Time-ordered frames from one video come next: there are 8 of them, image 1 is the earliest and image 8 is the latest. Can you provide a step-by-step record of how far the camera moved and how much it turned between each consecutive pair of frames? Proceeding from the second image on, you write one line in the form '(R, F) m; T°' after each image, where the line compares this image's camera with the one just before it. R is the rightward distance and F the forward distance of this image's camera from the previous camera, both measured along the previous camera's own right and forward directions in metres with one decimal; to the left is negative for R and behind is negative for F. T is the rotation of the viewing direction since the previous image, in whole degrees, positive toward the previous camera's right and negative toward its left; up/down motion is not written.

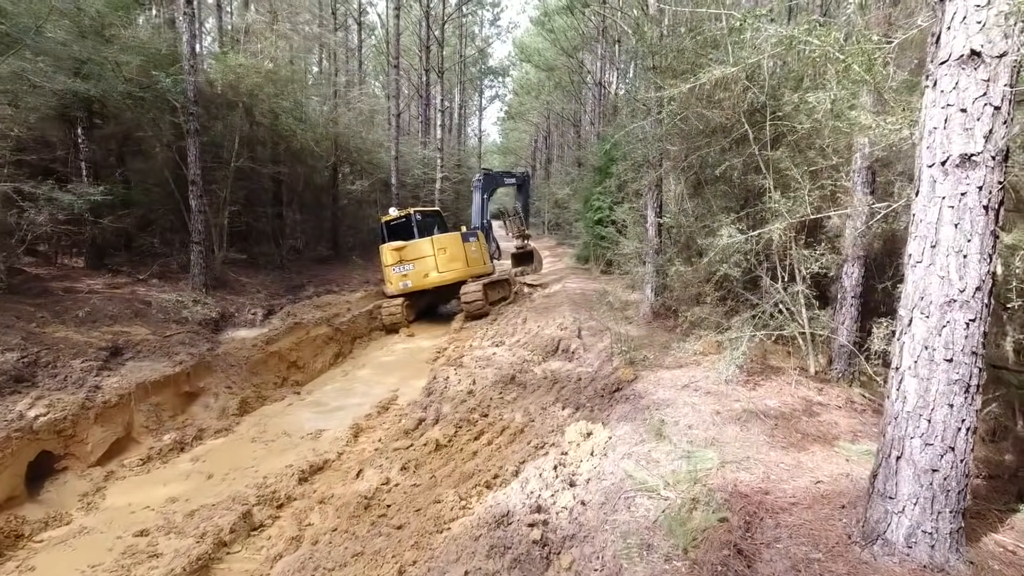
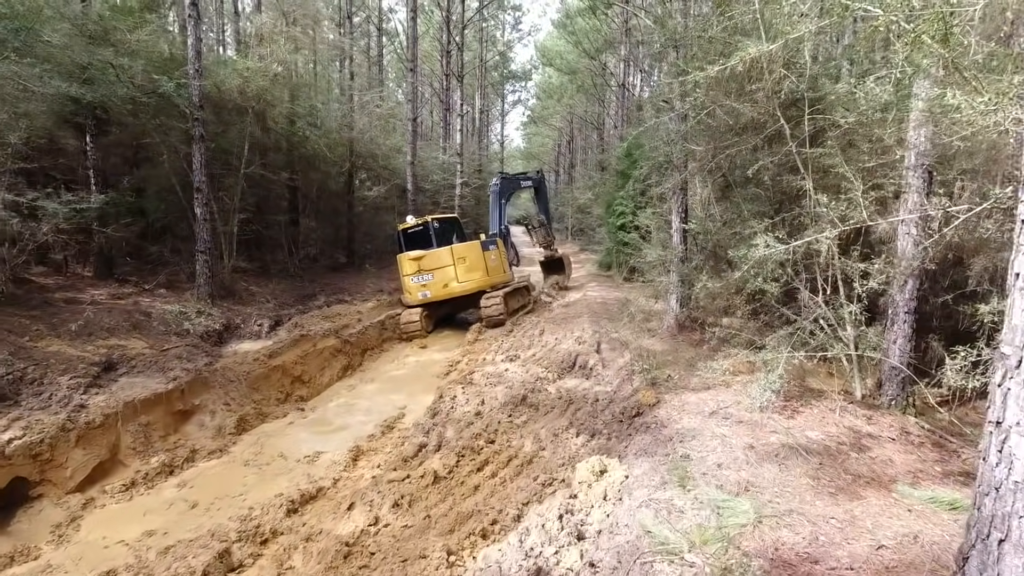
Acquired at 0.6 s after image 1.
(+0.2, +0.5) m; -3°
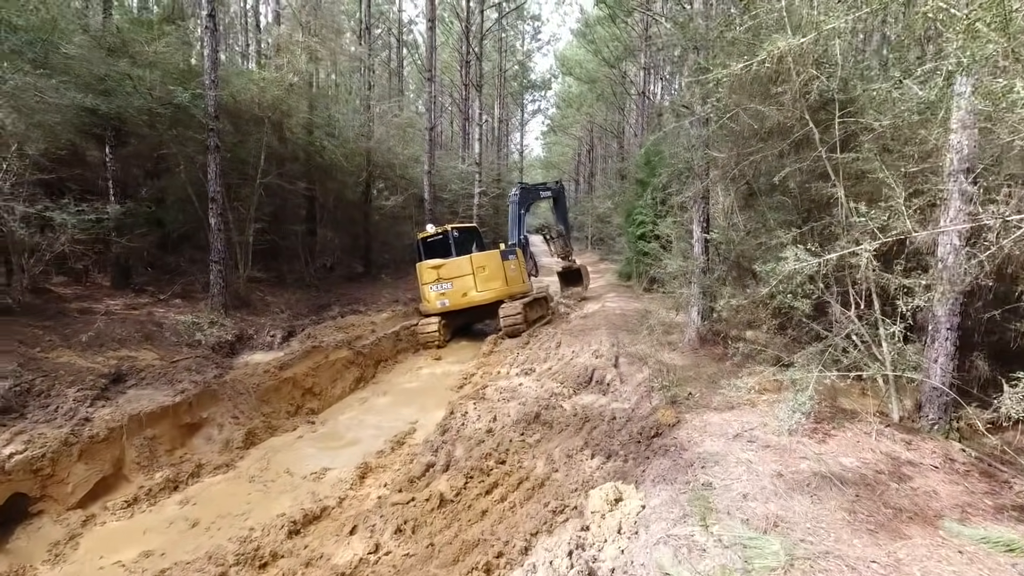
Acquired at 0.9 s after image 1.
(+0.1, +0.2) m; -2°
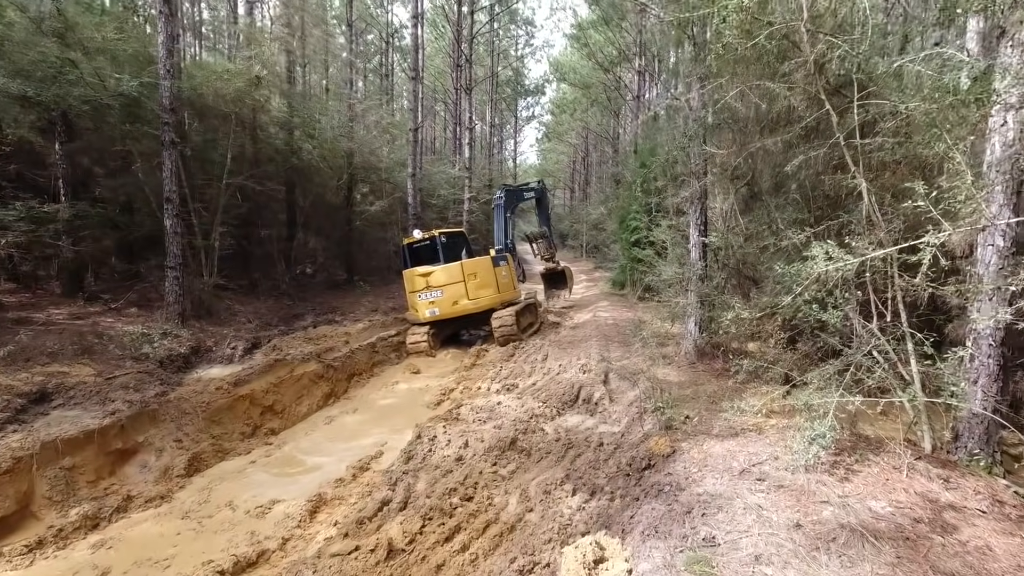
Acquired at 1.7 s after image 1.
(+0.2, +0.7) m; 0°
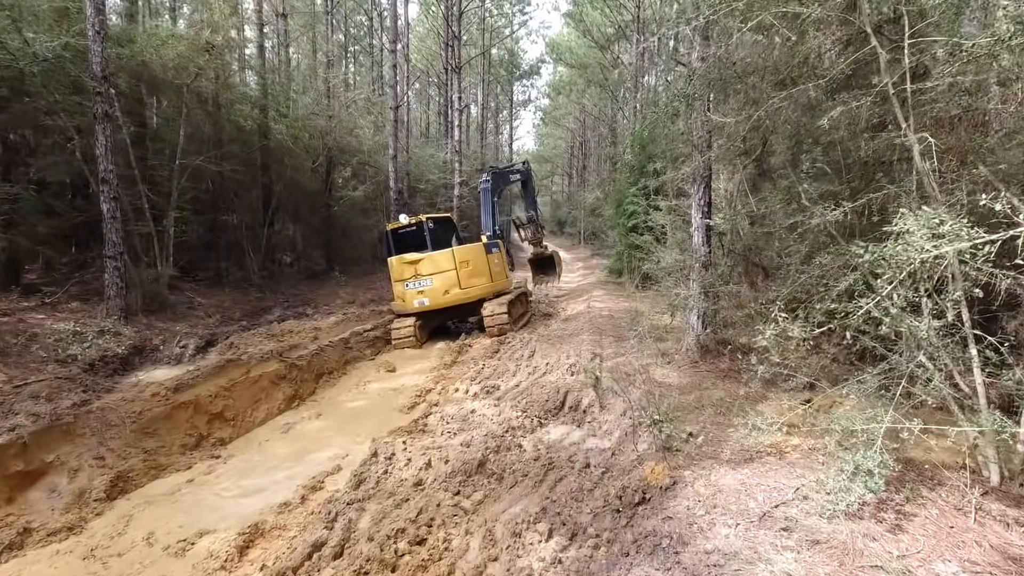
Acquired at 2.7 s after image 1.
(+0.3, +0.9) m; 0°
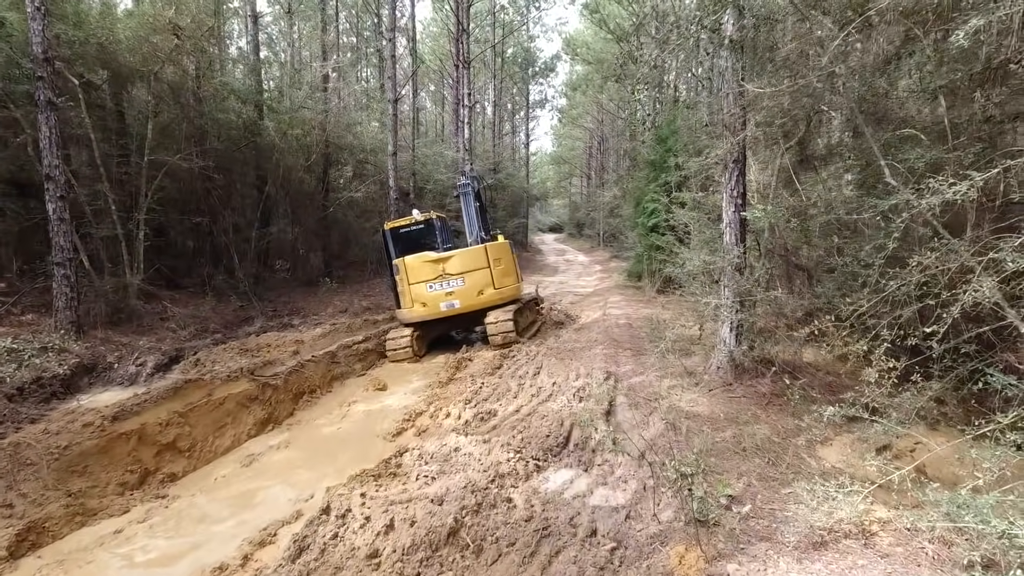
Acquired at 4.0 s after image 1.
(+0.2, +1.0) m; -2°
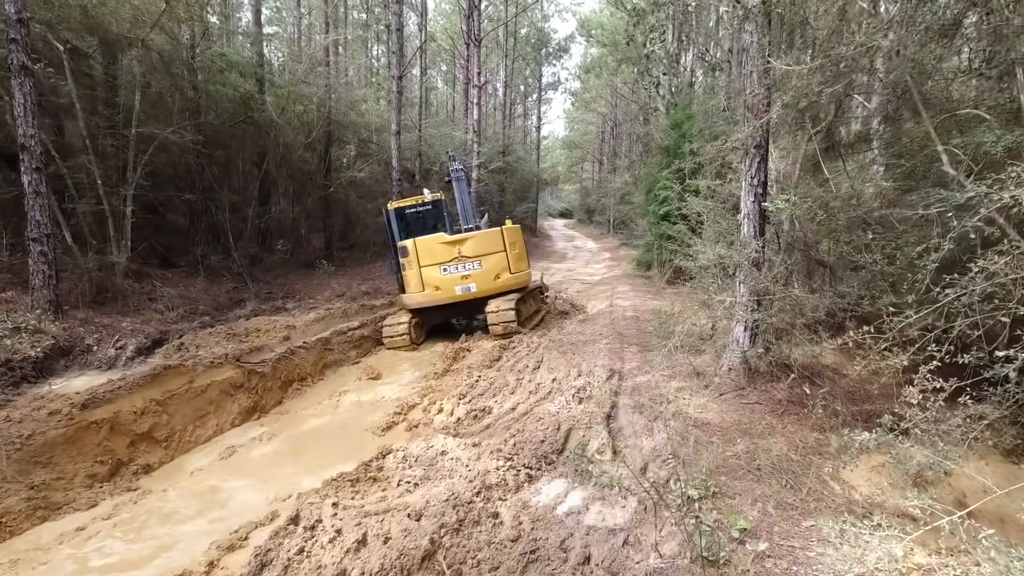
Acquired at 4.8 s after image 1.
(+0.1, +0.4) m; -1°
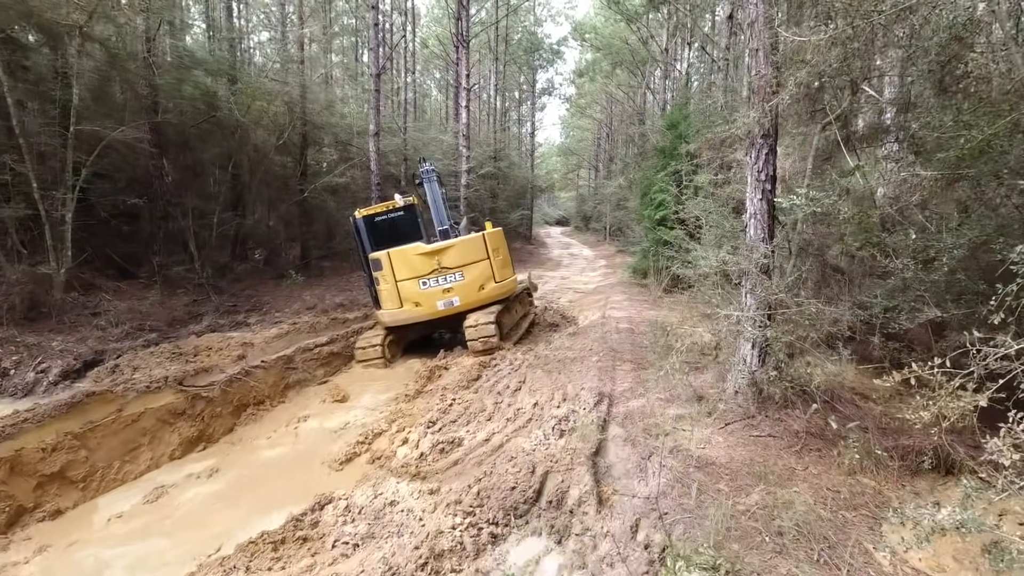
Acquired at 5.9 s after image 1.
(+0.2, +0.7) m; 0°
